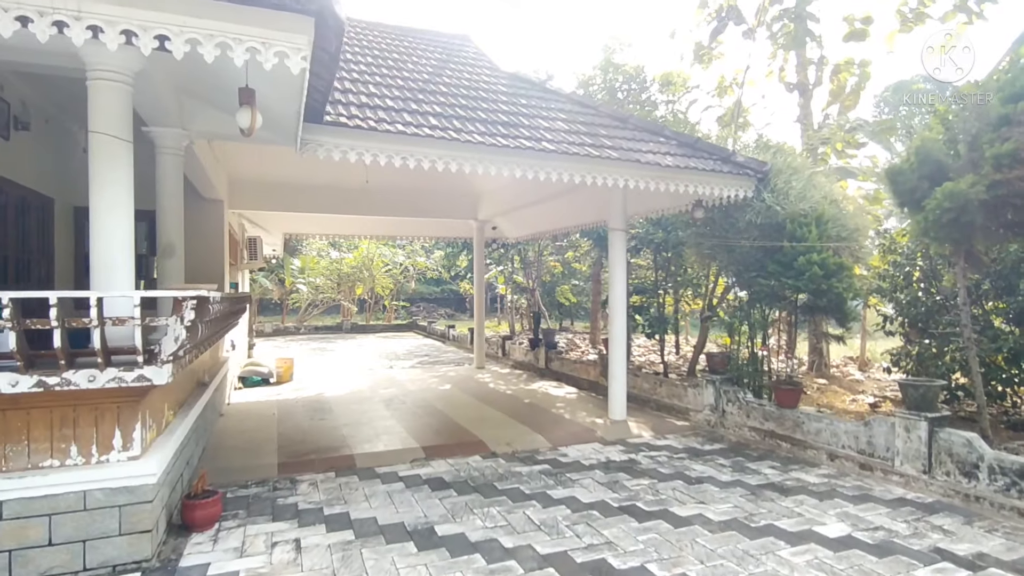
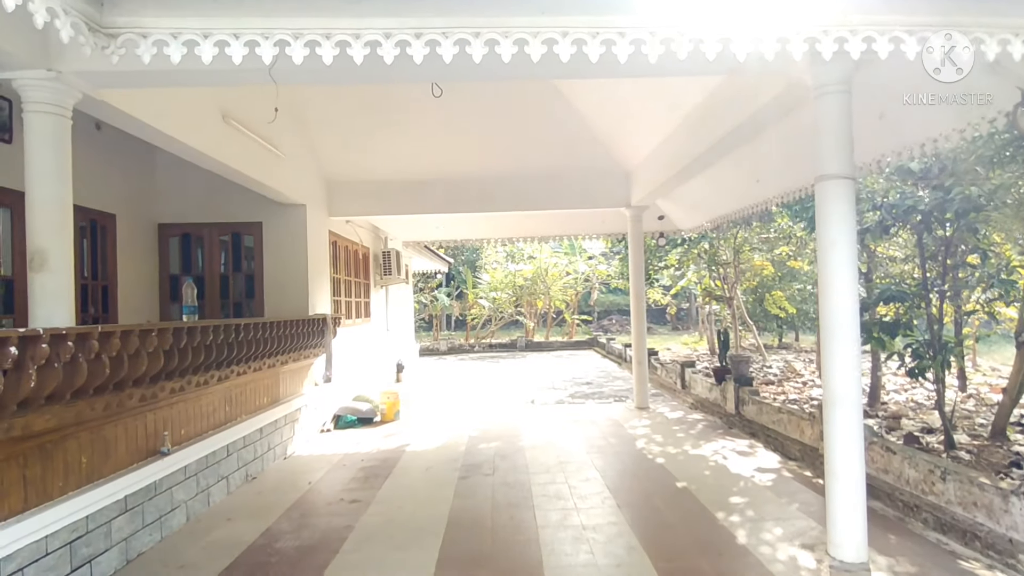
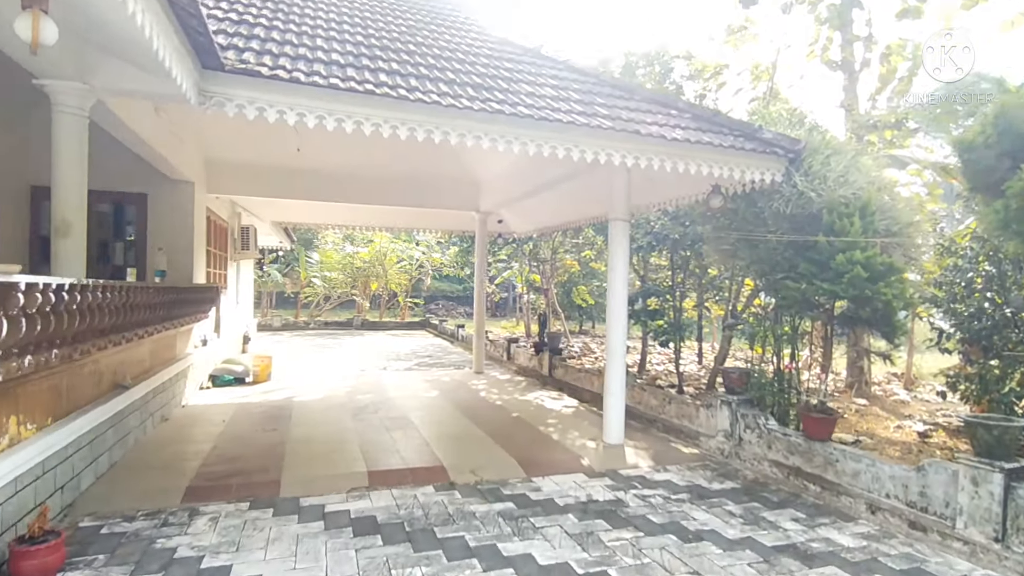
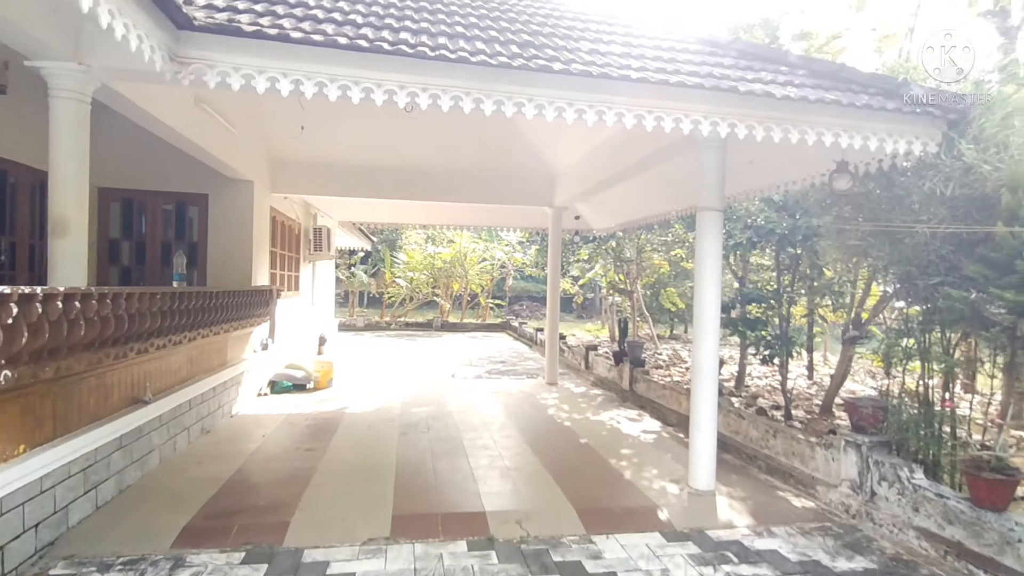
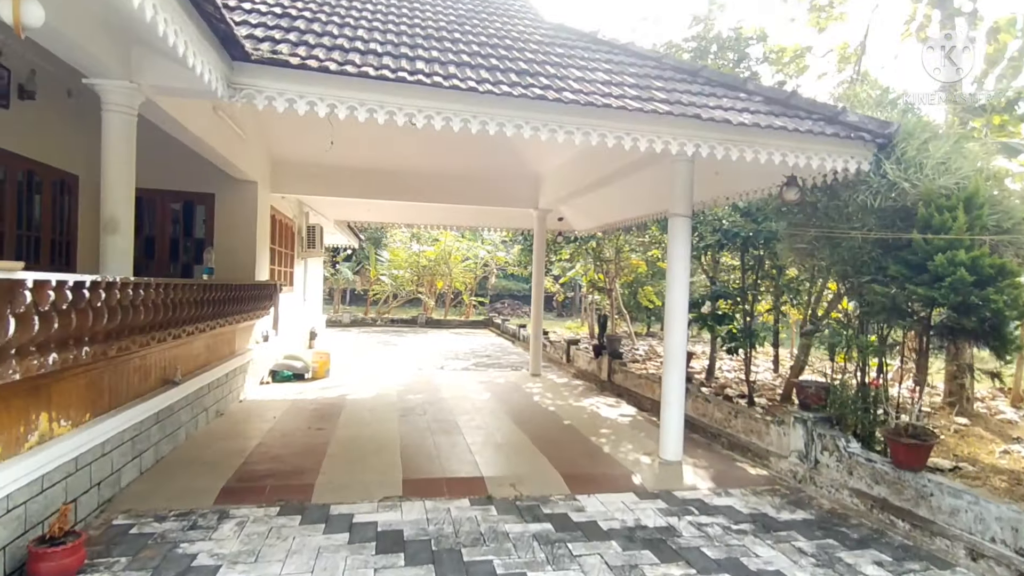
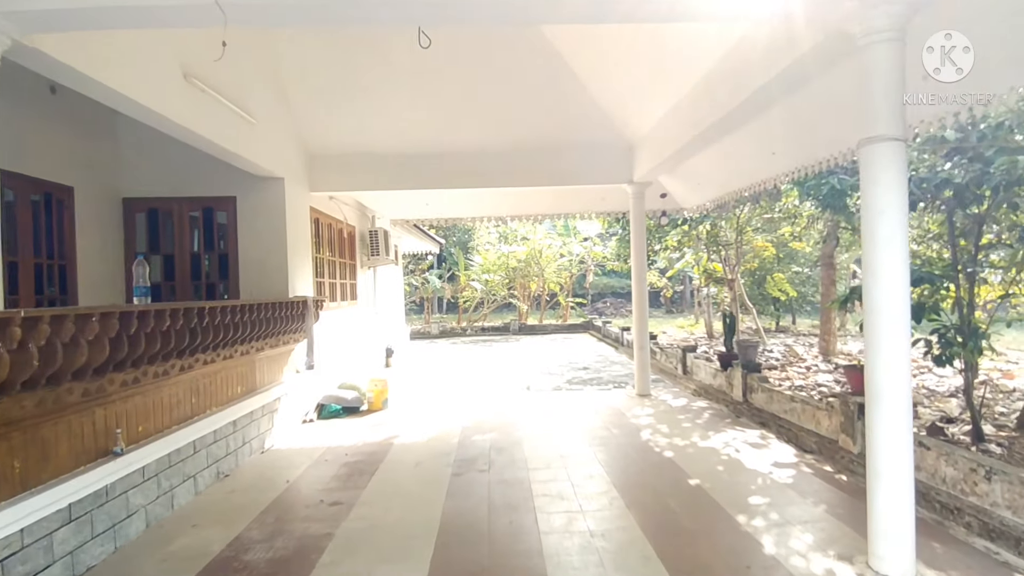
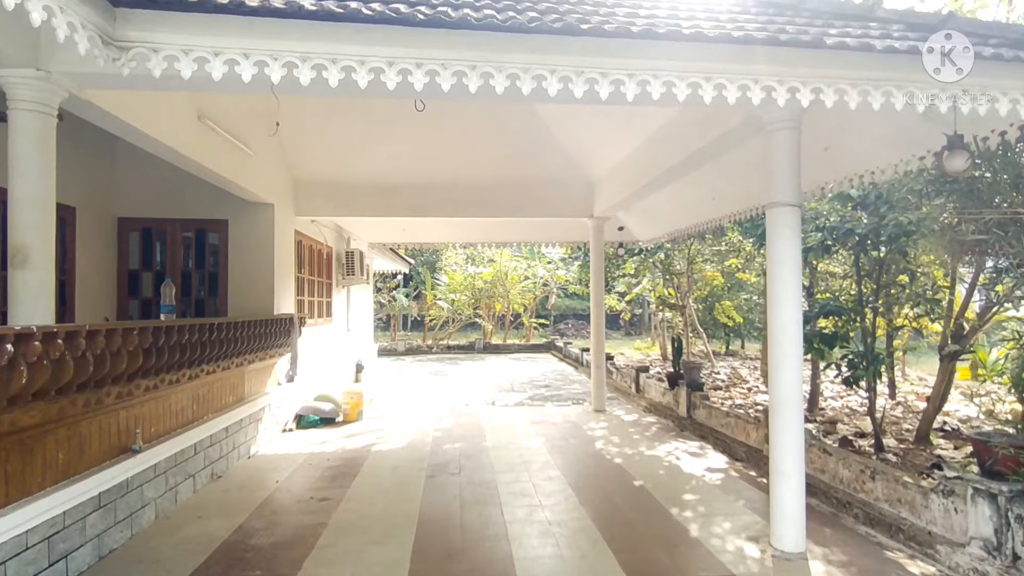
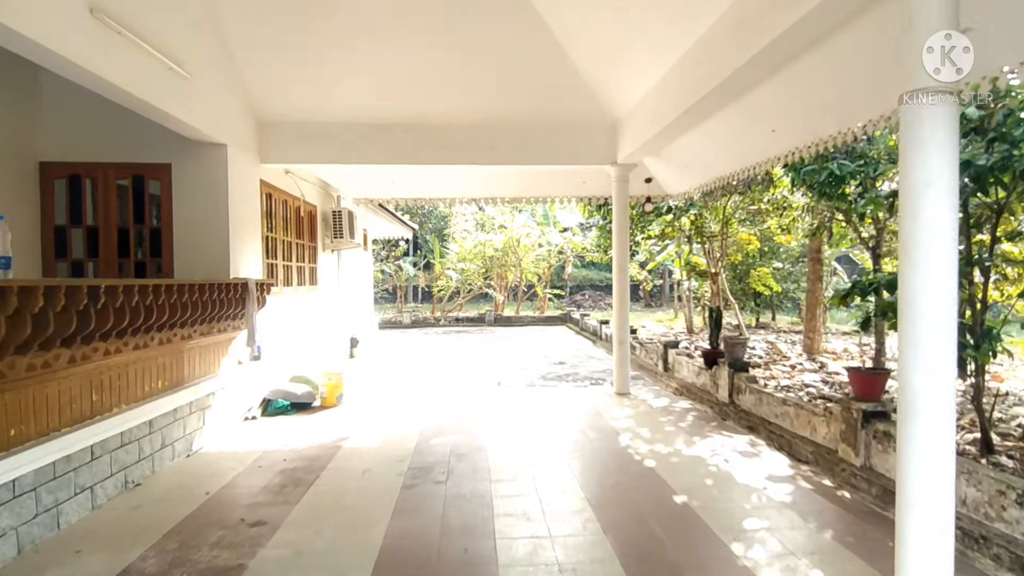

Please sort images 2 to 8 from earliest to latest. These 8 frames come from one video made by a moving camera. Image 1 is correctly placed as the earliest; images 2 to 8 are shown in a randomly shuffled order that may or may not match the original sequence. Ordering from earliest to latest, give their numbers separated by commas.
3, 5, 4, 7, 2, 6, 8
